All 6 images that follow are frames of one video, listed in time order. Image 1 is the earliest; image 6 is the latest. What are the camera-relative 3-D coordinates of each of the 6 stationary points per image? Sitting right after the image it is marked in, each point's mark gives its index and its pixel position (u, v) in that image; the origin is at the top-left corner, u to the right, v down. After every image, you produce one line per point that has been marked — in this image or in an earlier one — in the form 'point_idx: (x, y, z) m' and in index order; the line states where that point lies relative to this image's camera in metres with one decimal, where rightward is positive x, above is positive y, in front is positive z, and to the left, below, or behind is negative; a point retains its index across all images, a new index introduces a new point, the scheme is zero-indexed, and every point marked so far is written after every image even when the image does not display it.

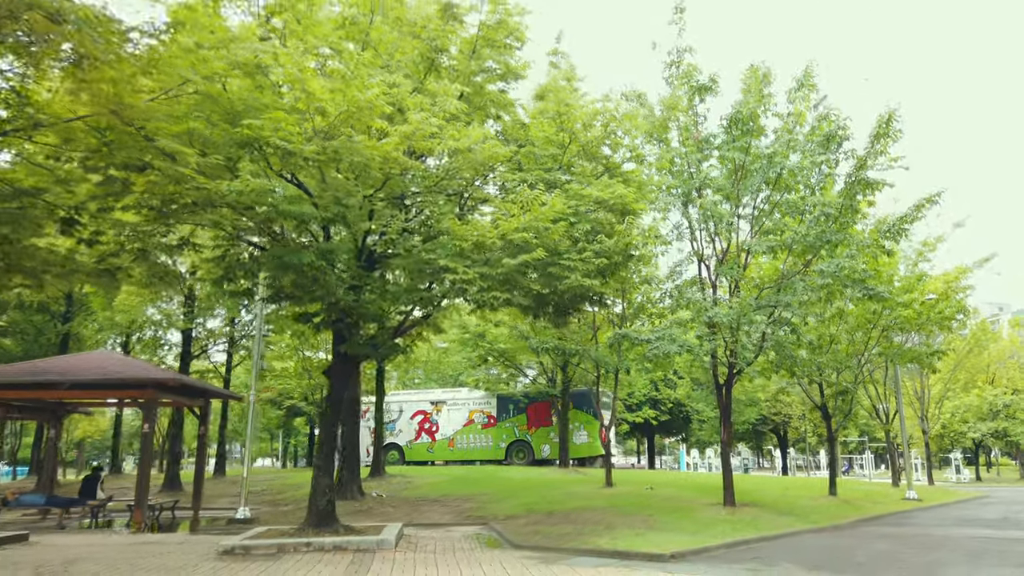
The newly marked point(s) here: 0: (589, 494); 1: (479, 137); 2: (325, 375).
0: (+1.9, -5.0, +19.5) m
1: (-0.5, +2.0, +10.9) m
2: (-3.3, -1.5, +13.9) m
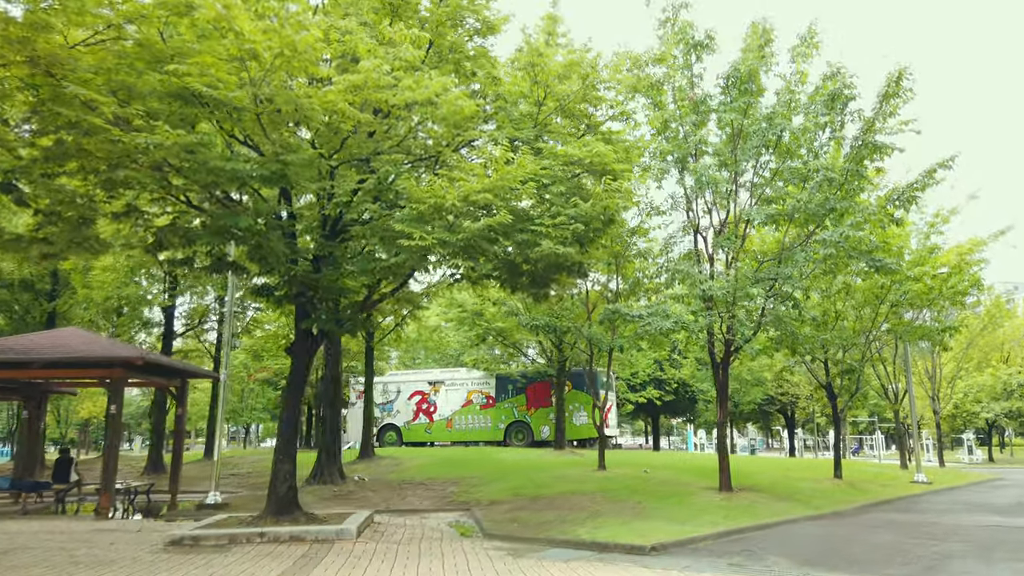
0: (+1.6, -4.4, +18.6) m
1: (-0.9, +2.4, +9.8) m
2: (-3.6, -1.1, +13.0) m
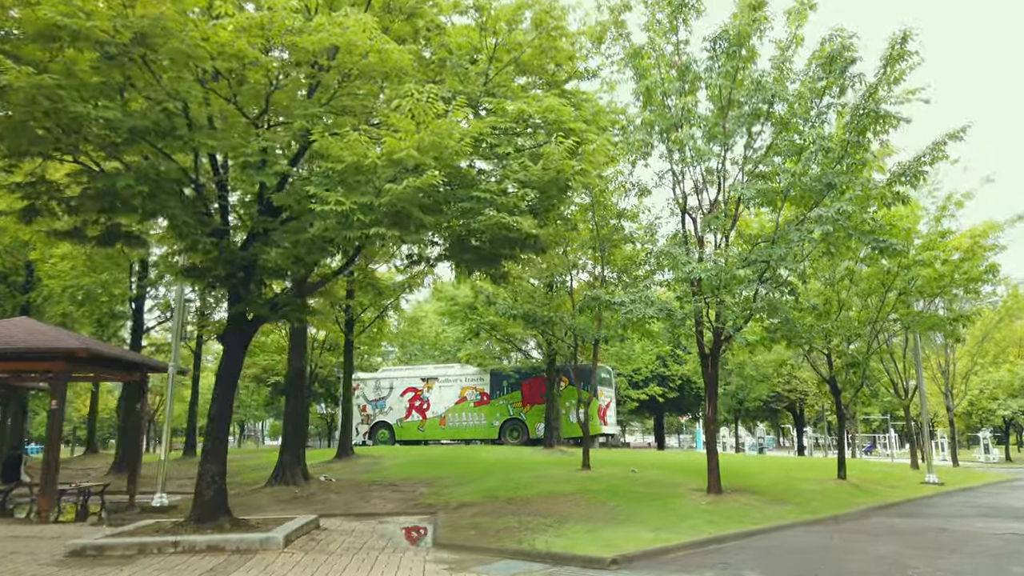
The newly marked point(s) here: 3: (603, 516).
0: (+1.0, -4.1, +17.3) m
1: (-1.6, +2.7, +8.5) m
2: (-4.3, -0.8, +11.7) m
3: (+1.4, -3.5, +12.5) m
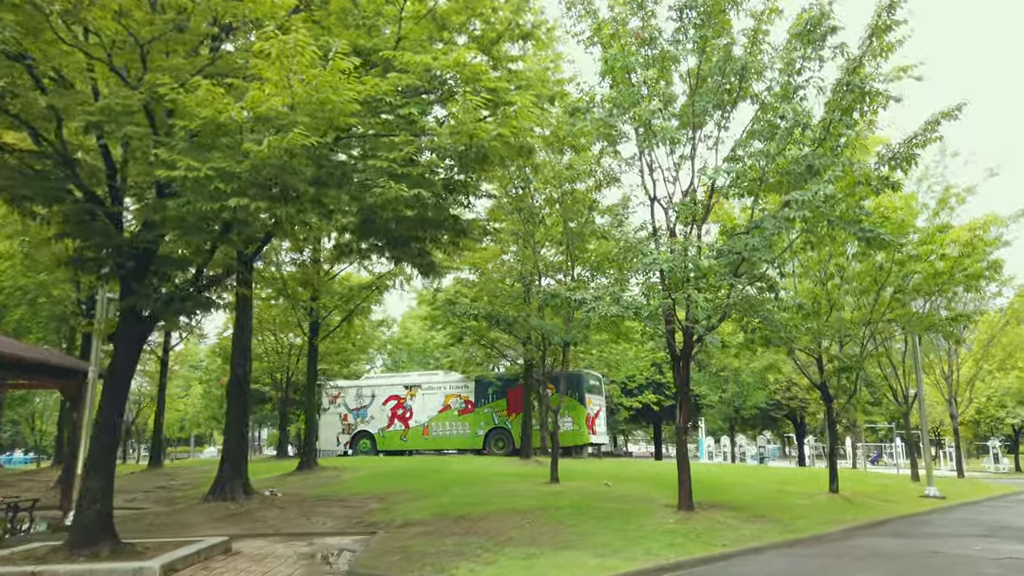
0: (+0.2, -4.1, +15.9) m
1: (-2.5, +2.9, +7.2) m
2: (-5.1, -0.7, +10.4) m
3: (+0.5, -3.4, +11.1) m
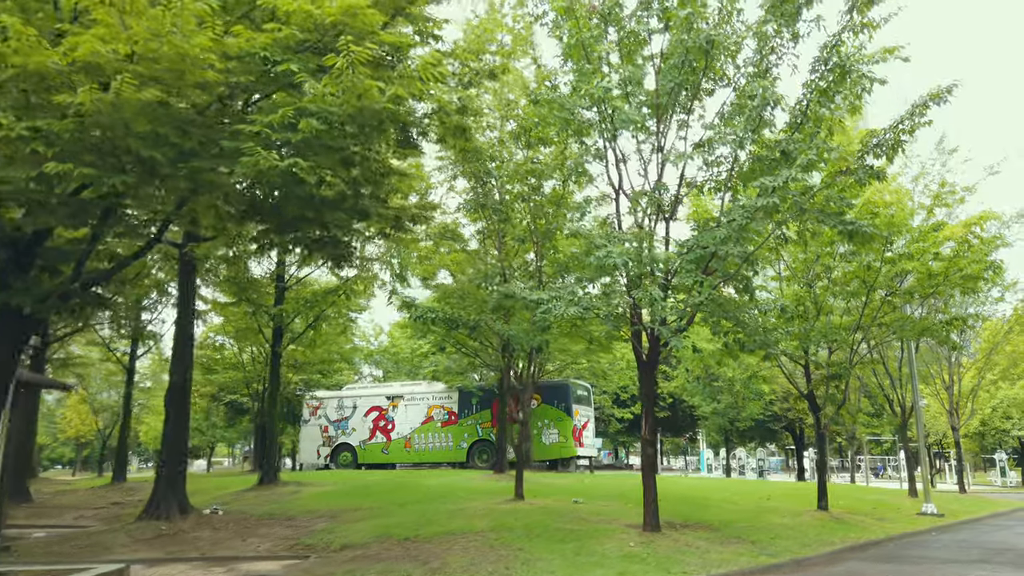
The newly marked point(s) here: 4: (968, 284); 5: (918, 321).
0: (-0.6, -4.1, +14.7) m
1: (-3.3, +3.0, +6.1) m
2: (-5.9, -0.6, +9.3) m
3: (-0.3, -3.4, +9.9) m
4: (+9.4, +0.1, +16.6) m
5: (+8.7, -0.7, +17.2) m
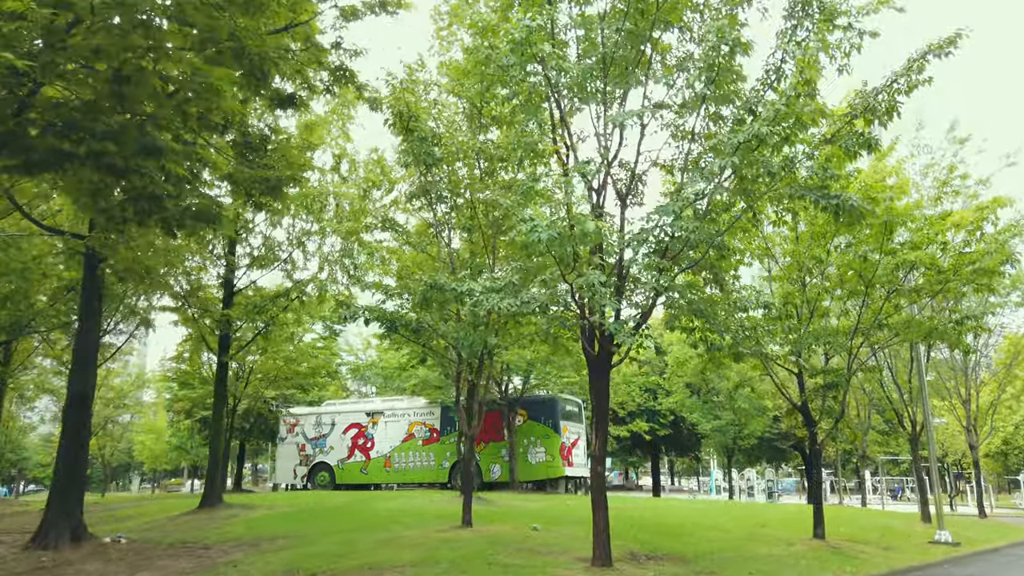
0: (-1.5, -4.0, +12.7) m
1: (-4.5, +3.2, +4.4) m
2: (-7.0, -0.4, +7.5) m
3: (-1.3, -3.2, +7.9) m
4: (+8.5, +0.2, +14.5) m
5: (+7.8, -0.7, +15.1) m
